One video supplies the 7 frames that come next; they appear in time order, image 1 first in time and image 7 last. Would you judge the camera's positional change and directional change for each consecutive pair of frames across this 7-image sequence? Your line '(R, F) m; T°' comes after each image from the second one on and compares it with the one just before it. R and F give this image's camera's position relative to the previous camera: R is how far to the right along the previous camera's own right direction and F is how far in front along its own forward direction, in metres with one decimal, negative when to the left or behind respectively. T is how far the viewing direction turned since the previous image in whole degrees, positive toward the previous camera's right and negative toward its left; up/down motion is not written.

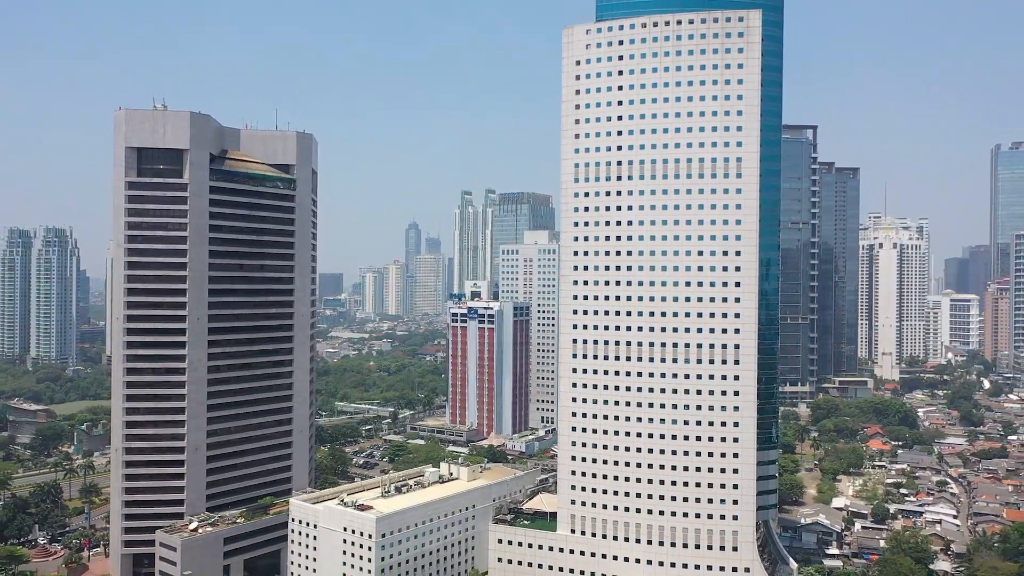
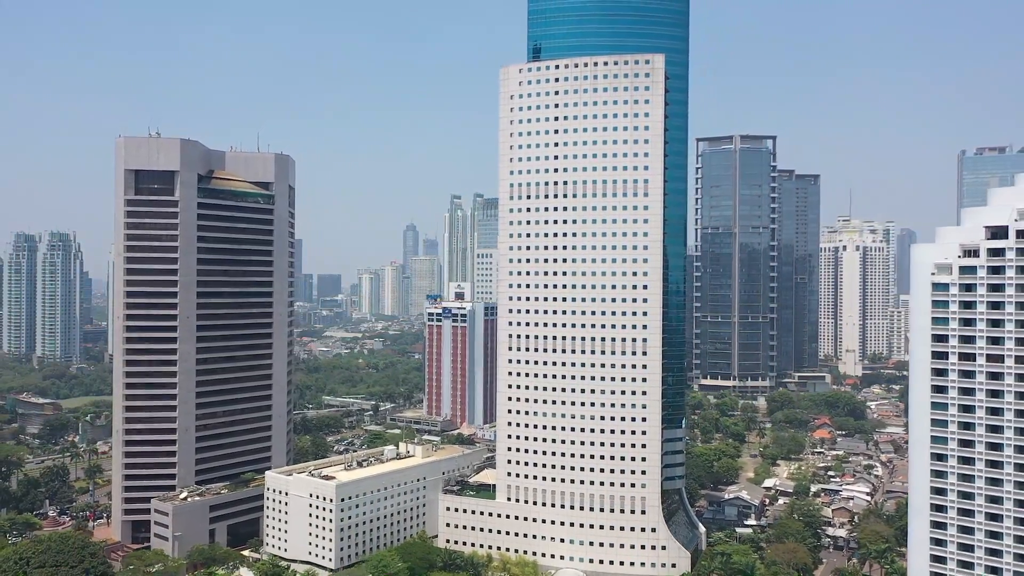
(+5.4, -11.8) m; 0°
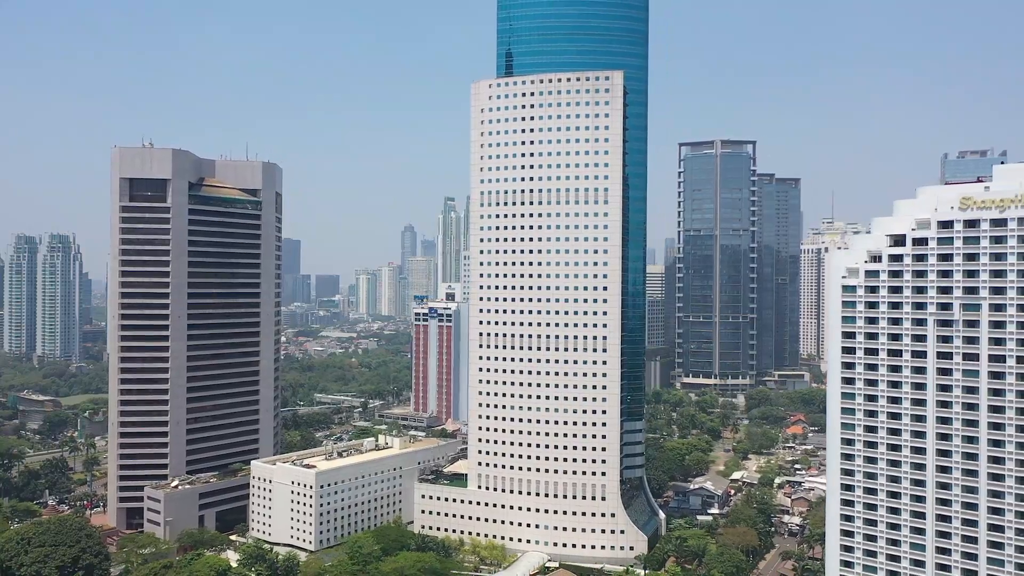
(+3.0, -5.6) m; 0°
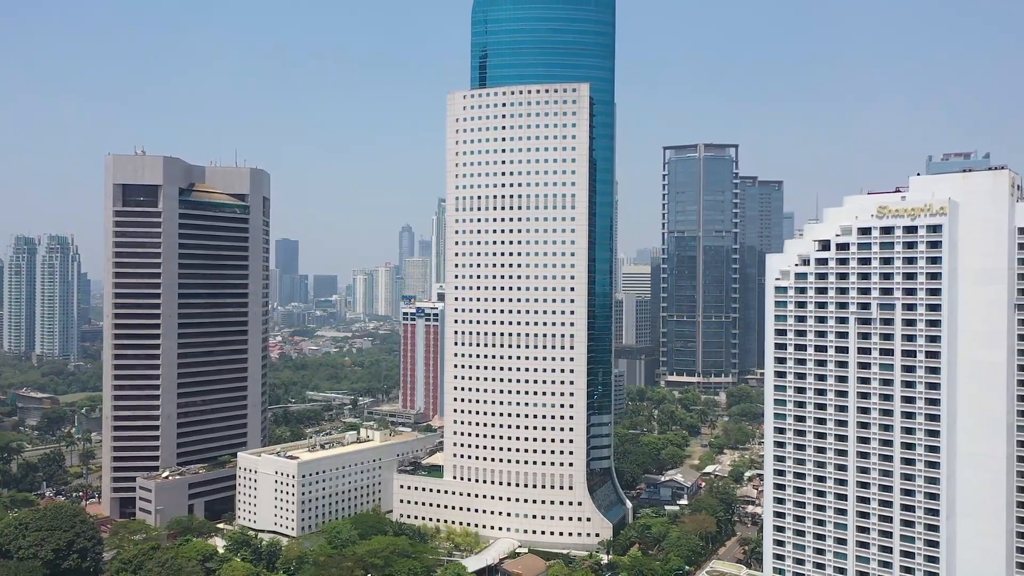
(+2.8, -4.8) m; 0°
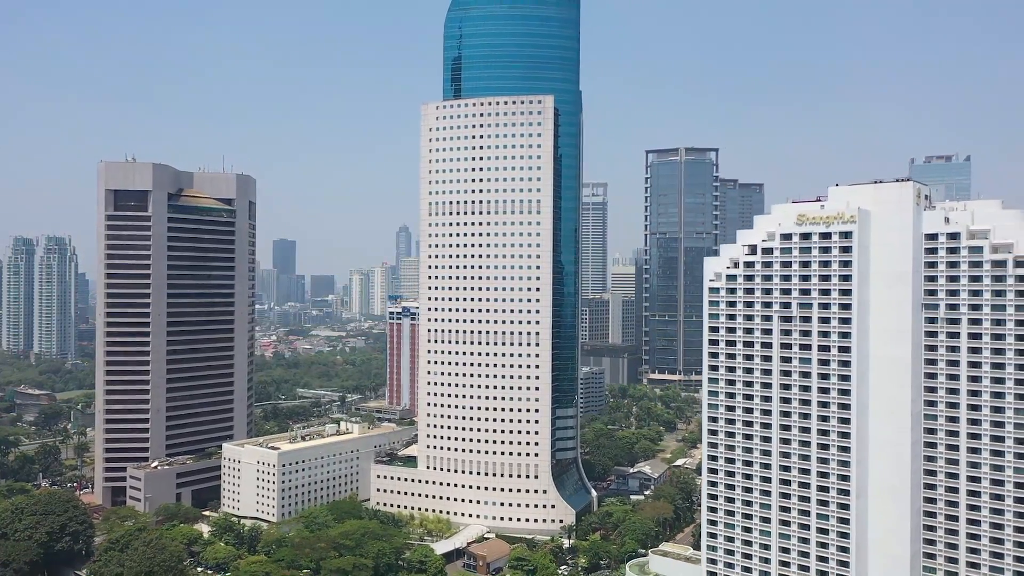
(+3.3, -5.4) m; 0°
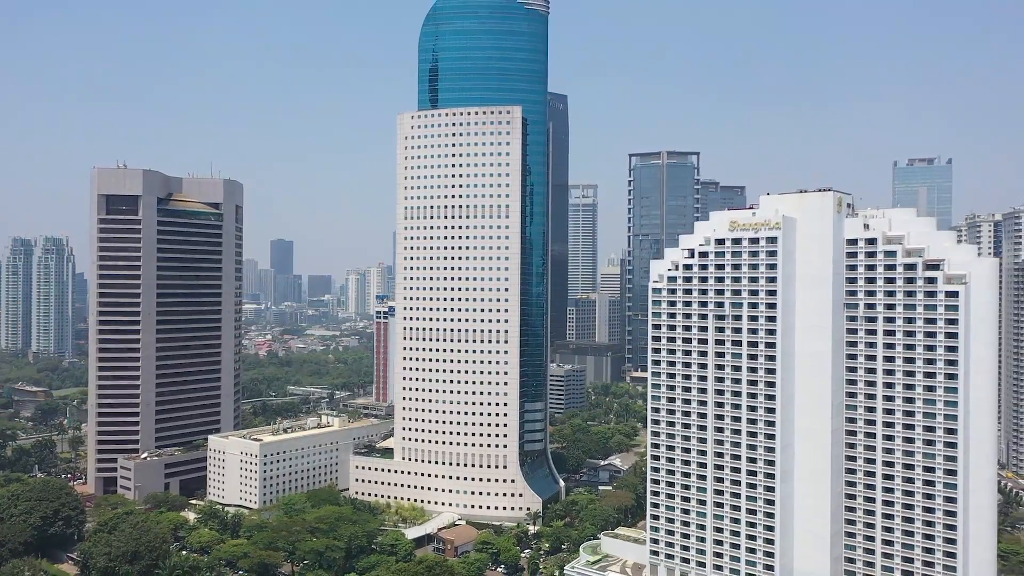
(+3.3, -5.4) m; 0°
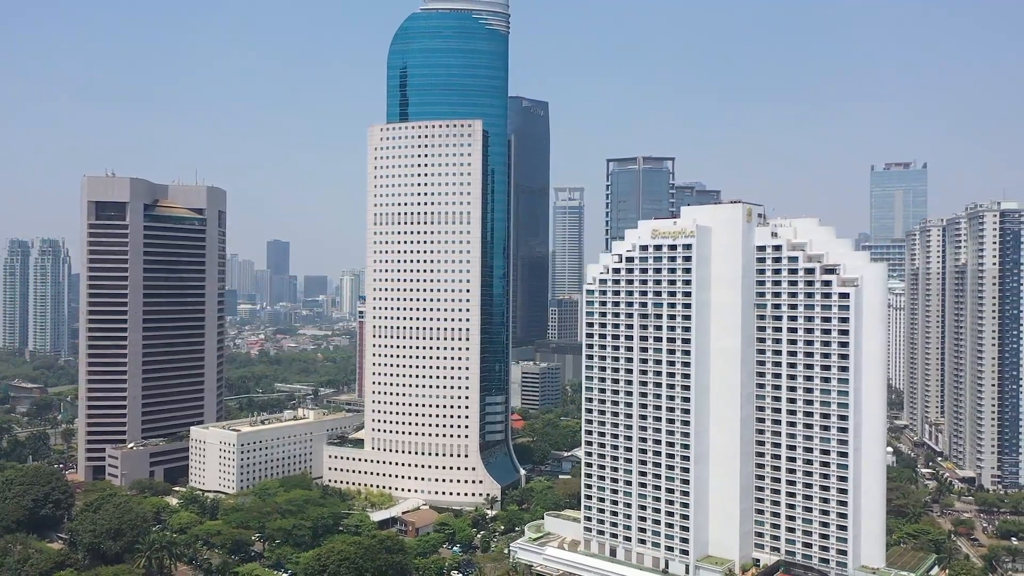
(+4.6, -7.3) m; 0°
